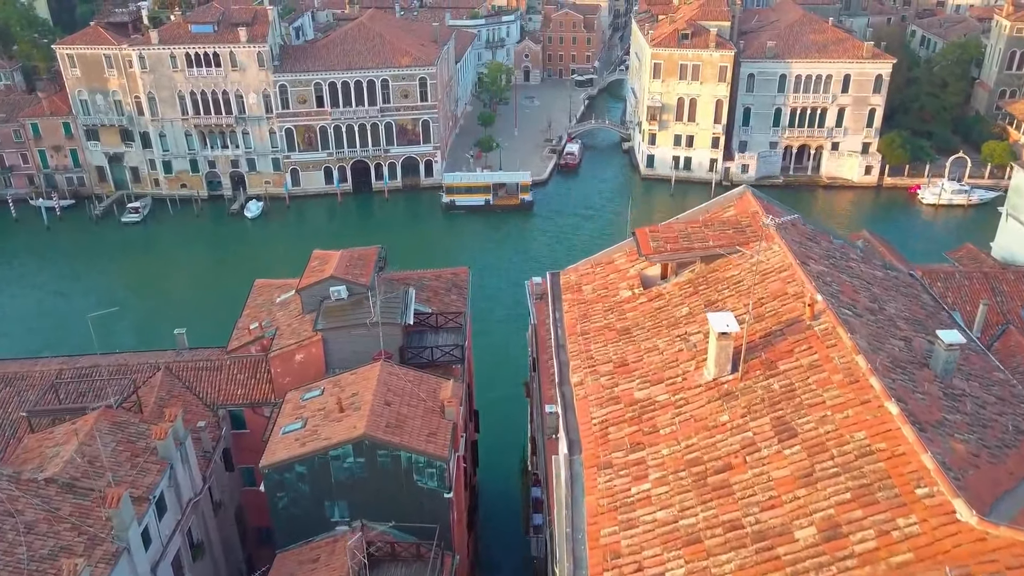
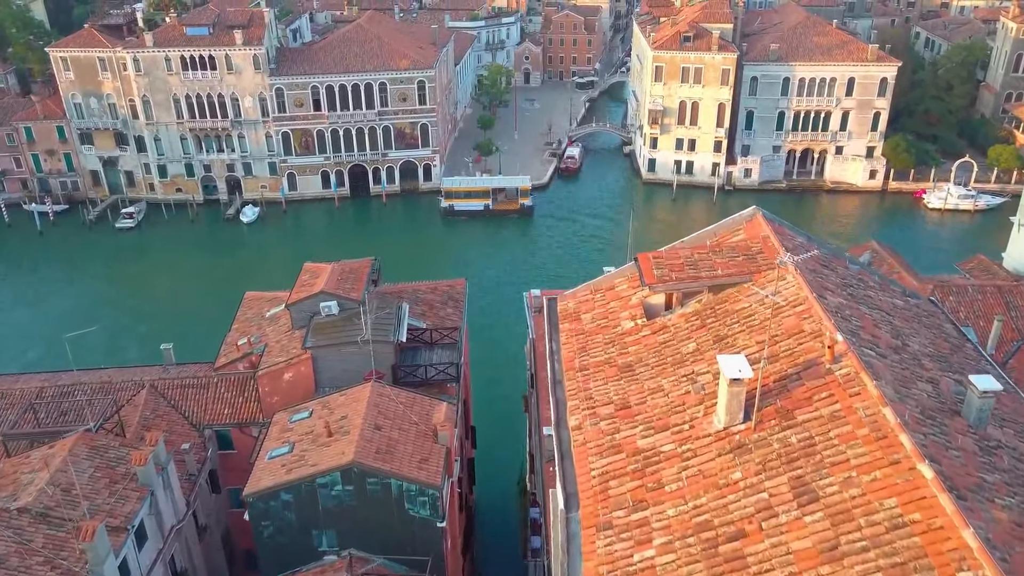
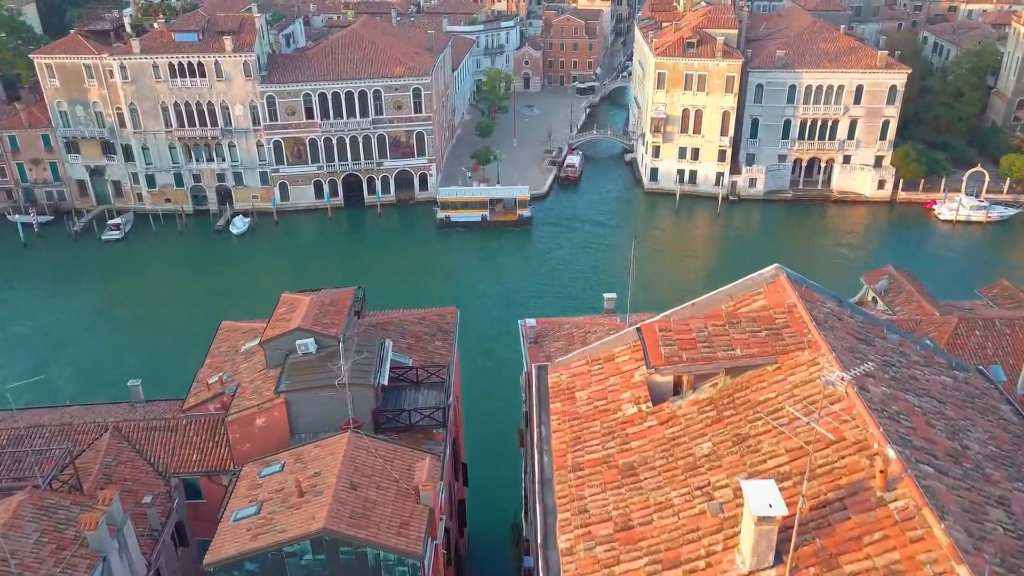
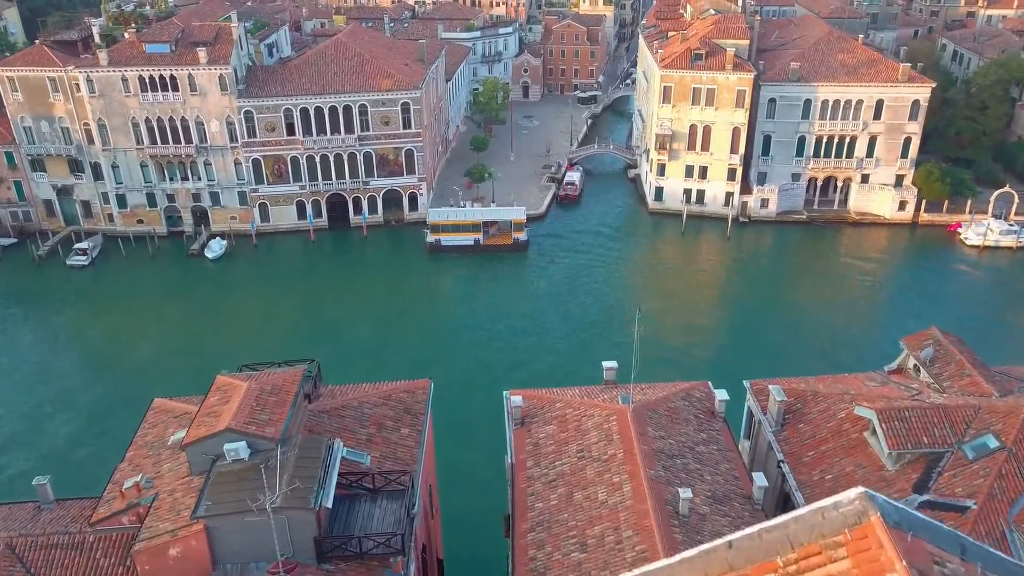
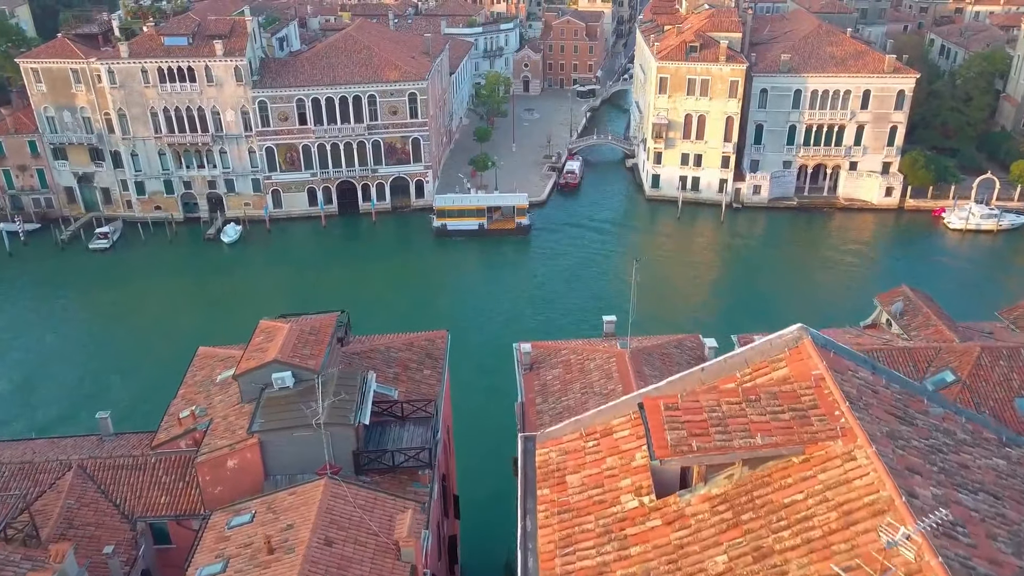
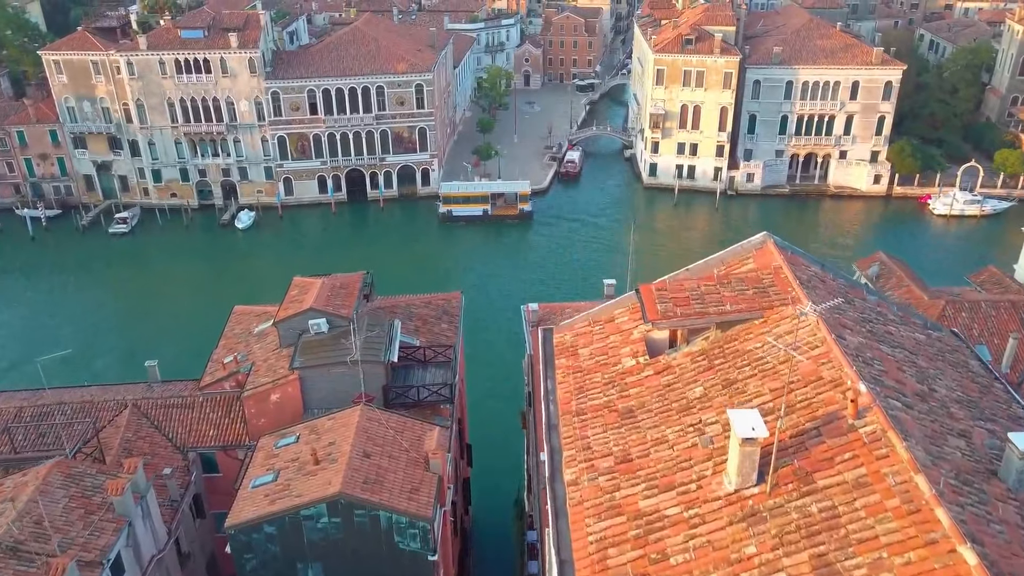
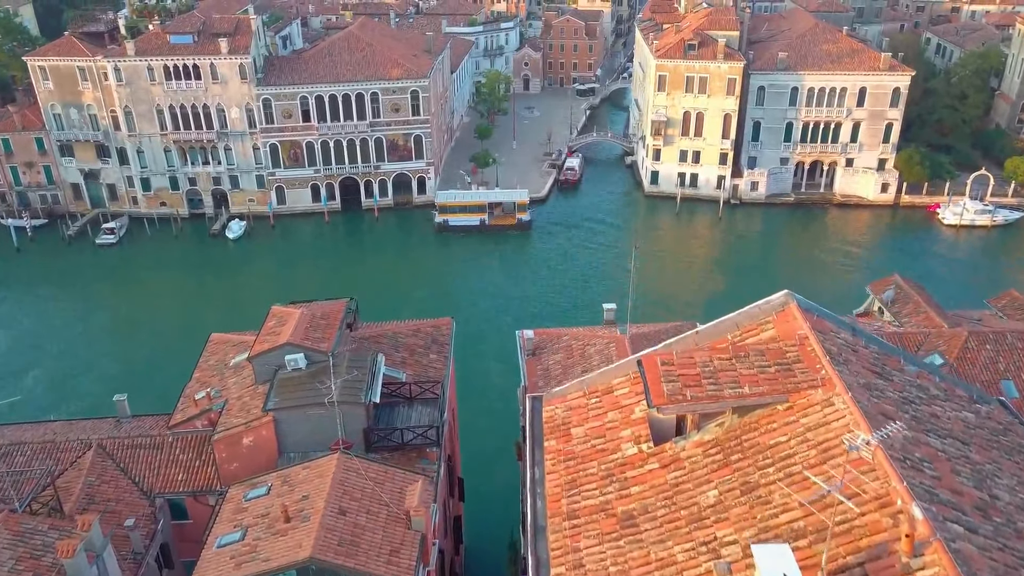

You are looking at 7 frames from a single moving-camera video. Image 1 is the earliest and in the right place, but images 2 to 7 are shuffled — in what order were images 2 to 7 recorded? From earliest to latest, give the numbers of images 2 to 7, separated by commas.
2, 6, 3, 7, 5, 4
